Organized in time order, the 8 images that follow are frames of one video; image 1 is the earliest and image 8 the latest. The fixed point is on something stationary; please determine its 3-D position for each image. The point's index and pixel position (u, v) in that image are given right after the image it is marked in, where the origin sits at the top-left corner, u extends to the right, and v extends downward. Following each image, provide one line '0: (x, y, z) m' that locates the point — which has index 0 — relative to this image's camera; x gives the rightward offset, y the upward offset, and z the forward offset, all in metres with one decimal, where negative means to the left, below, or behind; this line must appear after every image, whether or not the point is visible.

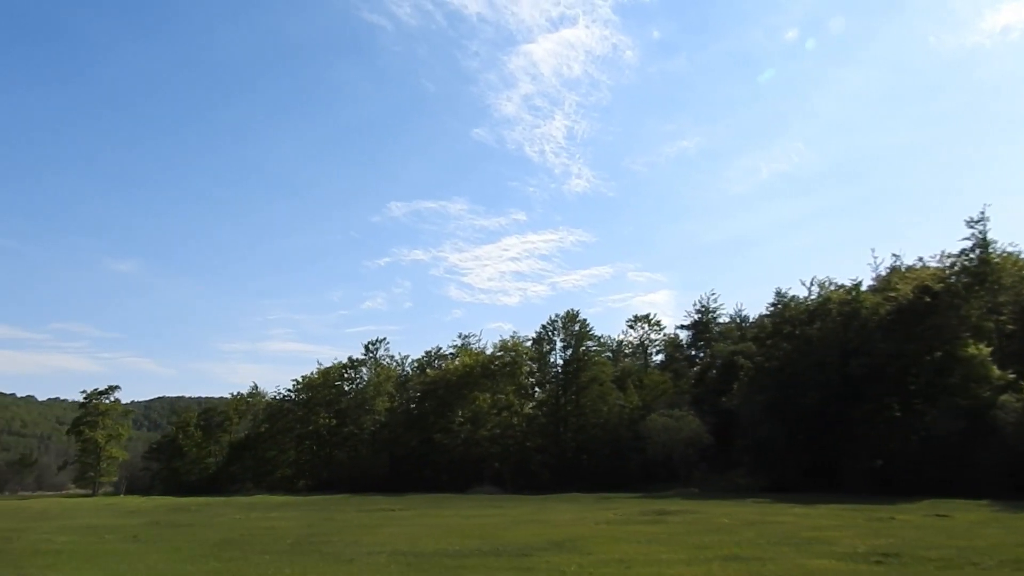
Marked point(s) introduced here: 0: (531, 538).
0: (+0.6, -5.2, +18.4) m
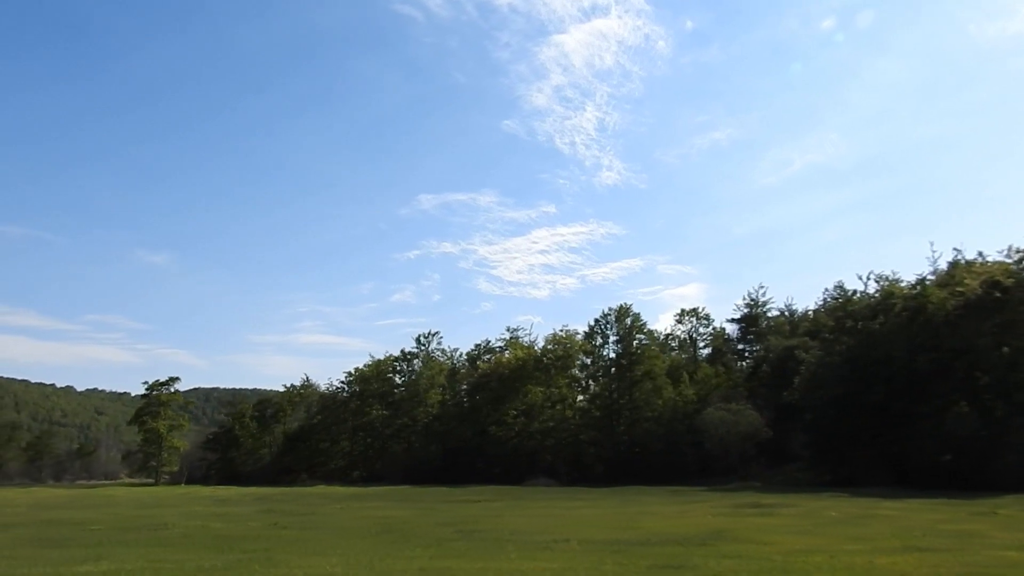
0: (+3.5, -5.2, +18.8) m
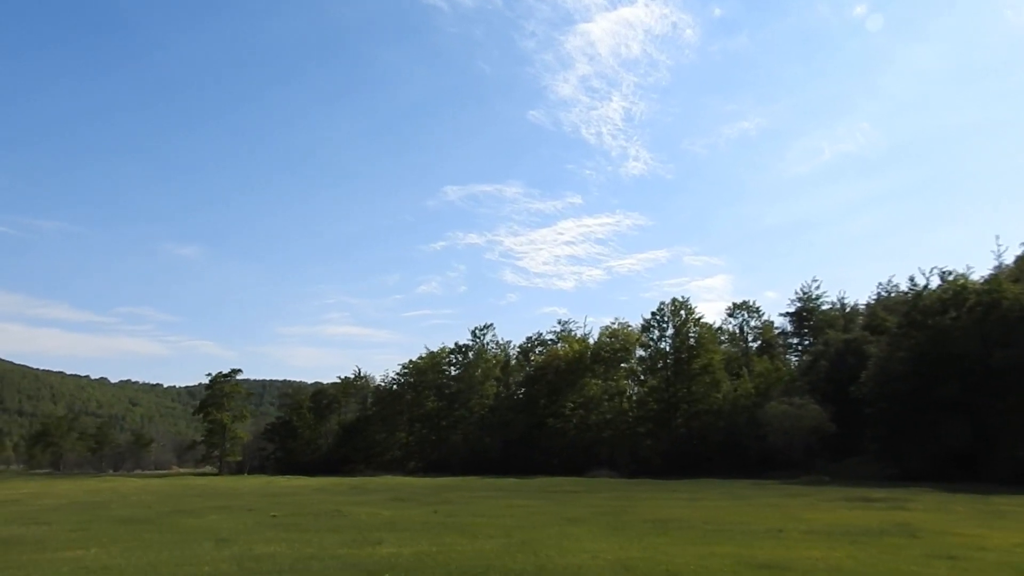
0: (+7.2, -5.1, +19.3) m
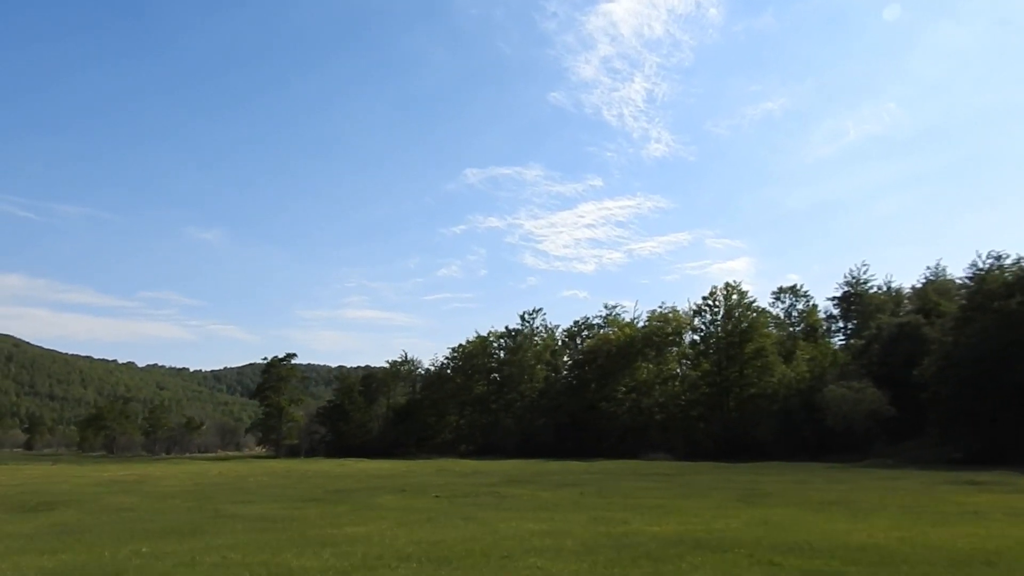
0: (+10.9, -4.8, +19.7) m
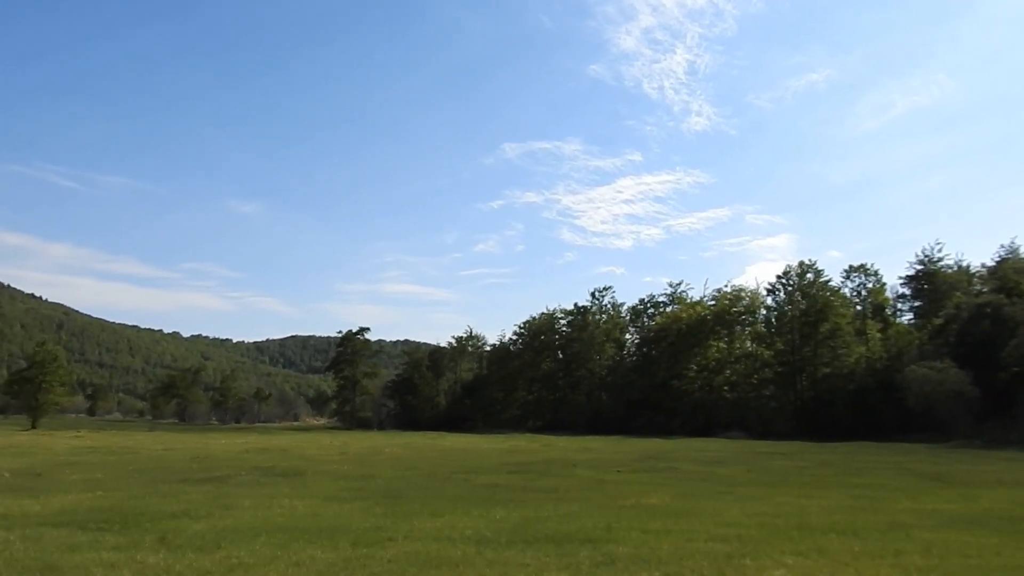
0: (+15.3, -4.5, +19.7) m
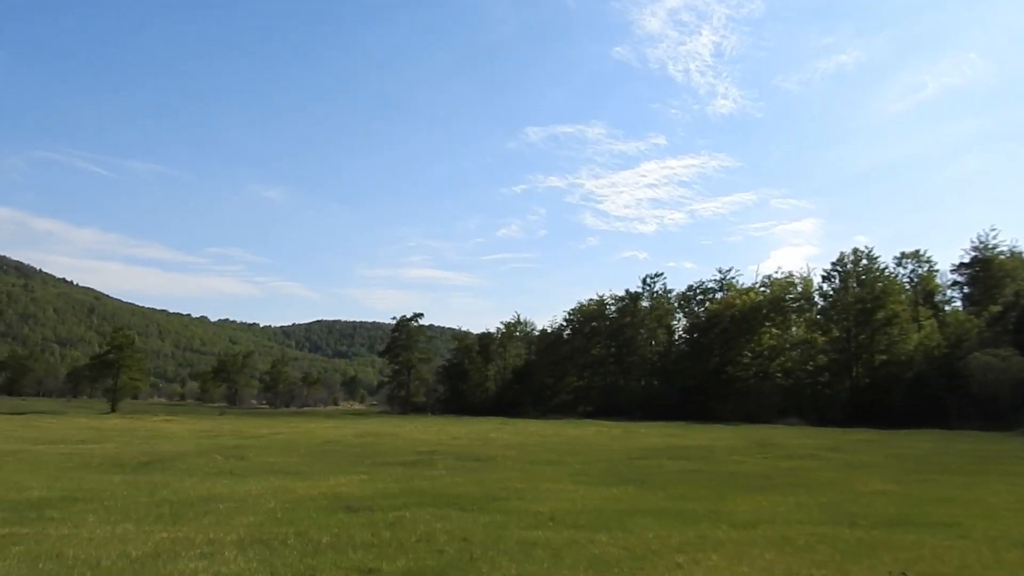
0: (+18.9, -4.3, +19.8) m
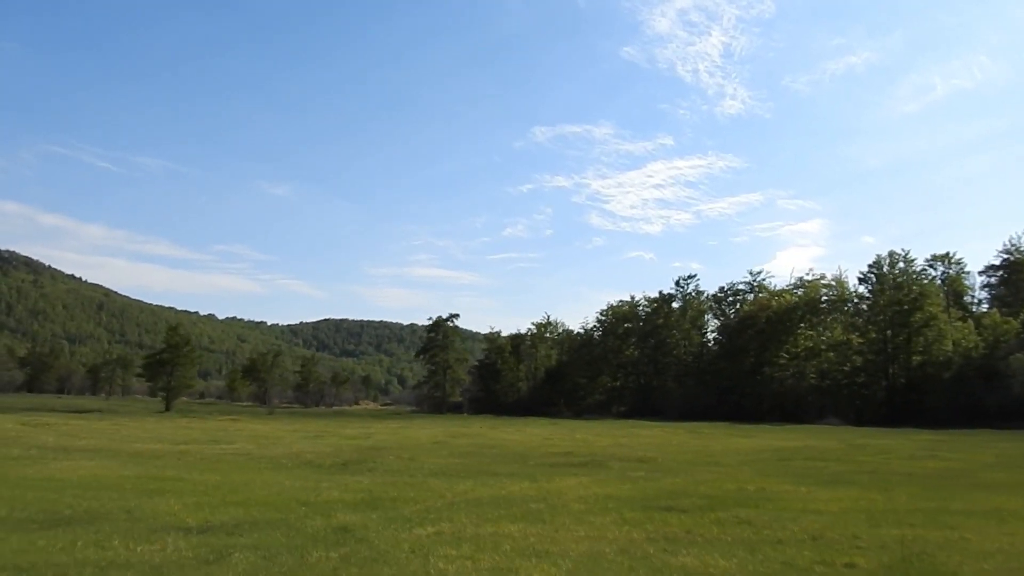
0: (+22.3, -4.5, +20.2) m
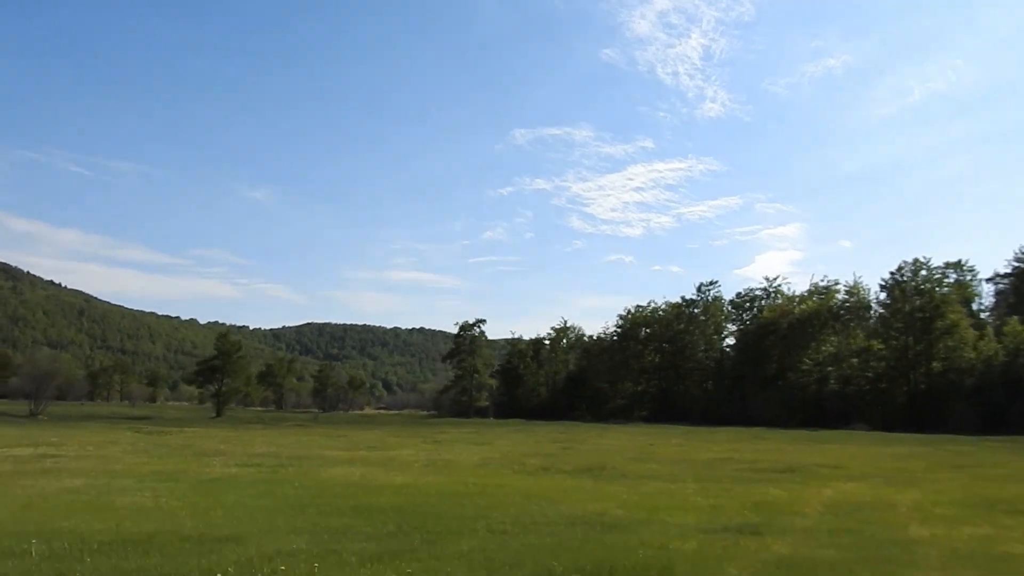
0: (+26.7, -4.9, +21.7) m
